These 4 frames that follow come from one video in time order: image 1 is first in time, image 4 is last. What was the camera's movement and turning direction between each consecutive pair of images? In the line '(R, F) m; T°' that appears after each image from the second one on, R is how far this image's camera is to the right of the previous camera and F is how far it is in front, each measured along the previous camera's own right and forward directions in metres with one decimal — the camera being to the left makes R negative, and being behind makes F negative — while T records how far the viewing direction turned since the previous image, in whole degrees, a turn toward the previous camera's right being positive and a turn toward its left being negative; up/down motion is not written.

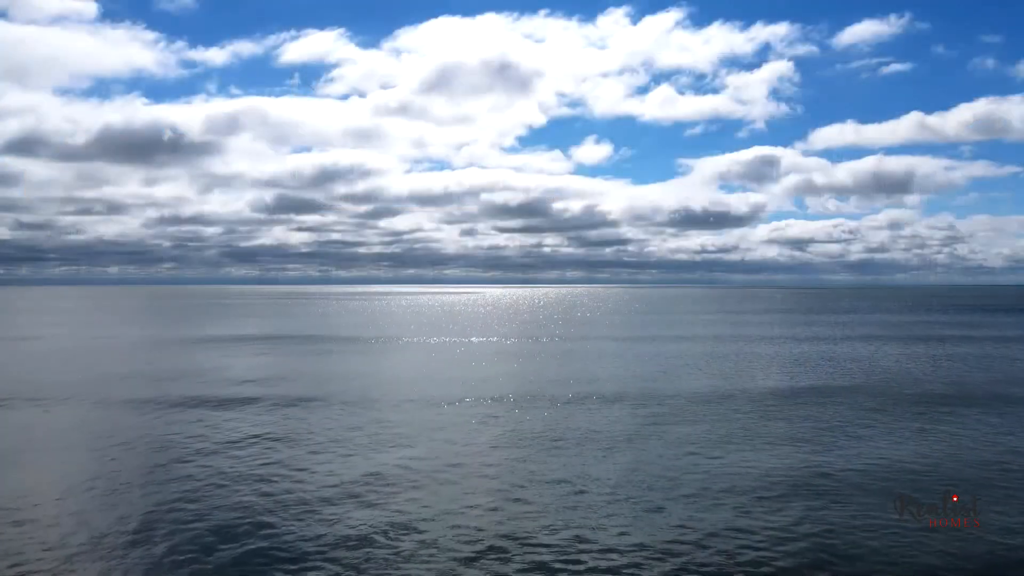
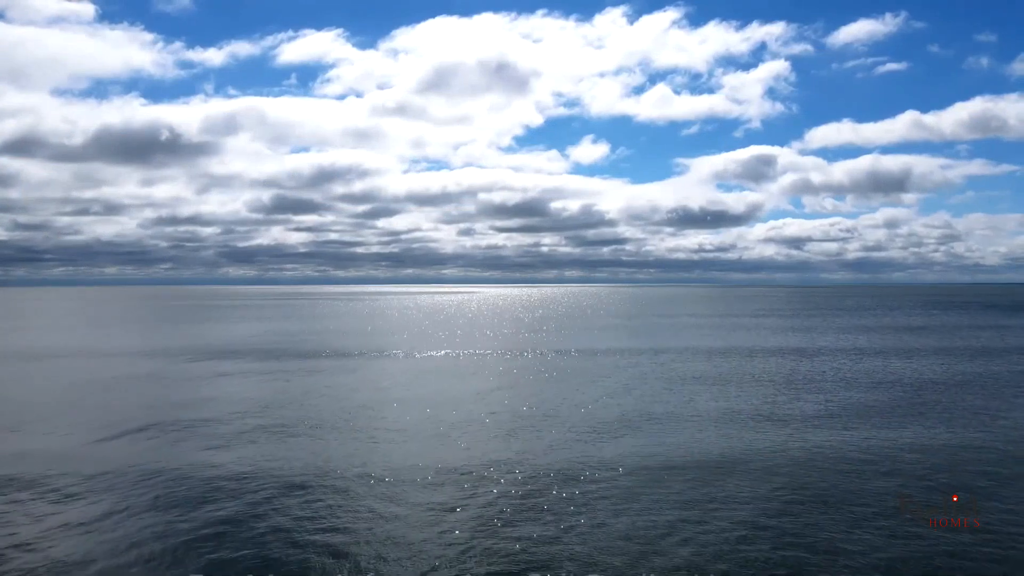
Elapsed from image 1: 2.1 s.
(-0.9, 0.0) m; 0°
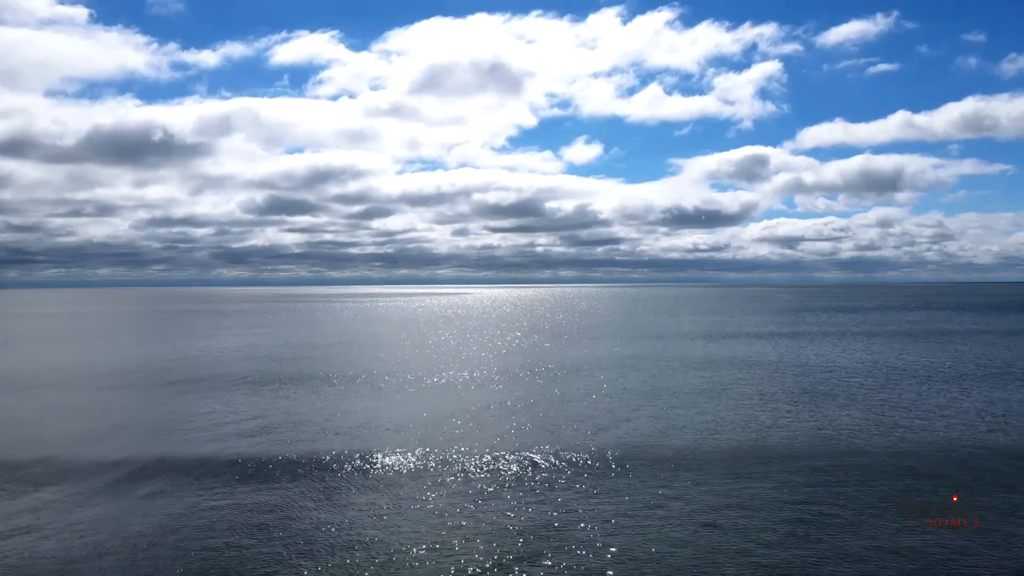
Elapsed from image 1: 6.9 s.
(-0.8, +0.1) m; 0°
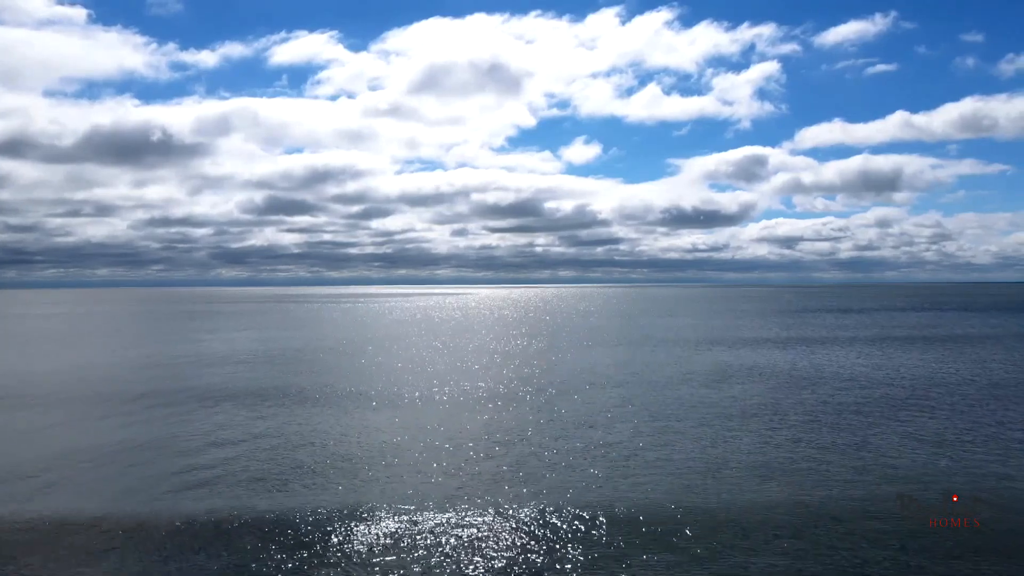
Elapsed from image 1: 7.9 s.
(-0.4, +0.7) m; 0°
